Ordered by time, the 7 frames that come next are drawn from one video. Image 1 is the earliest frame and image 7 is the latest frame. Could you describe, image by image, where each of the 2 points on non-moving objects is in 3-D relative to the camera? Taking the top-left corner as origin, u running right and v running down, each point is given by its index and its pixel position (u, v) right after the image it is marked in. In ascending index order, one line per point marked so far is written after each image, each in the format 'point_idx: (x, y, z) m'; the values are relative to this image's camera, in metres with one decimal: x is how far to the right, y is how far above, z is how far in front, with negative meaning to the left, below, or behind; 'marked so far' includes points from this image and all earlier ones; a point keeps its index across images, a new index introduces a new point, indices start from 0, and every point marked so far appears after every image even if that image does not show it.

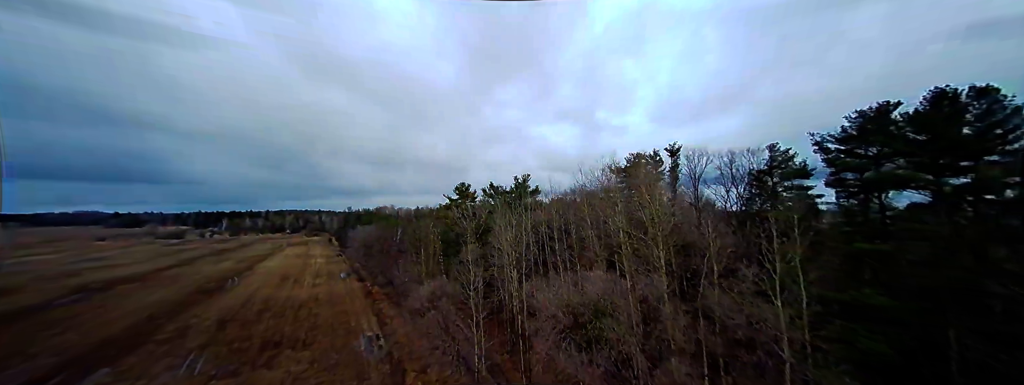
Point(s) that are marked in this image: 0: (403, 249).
0: (-6.9, -3.9, +19.0) m
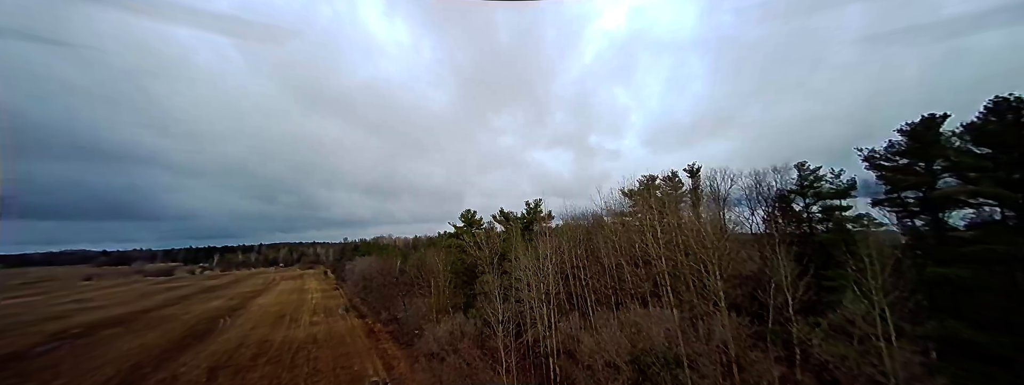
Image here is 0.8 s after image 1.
0: (-6.3, -5.9, +18.1) m
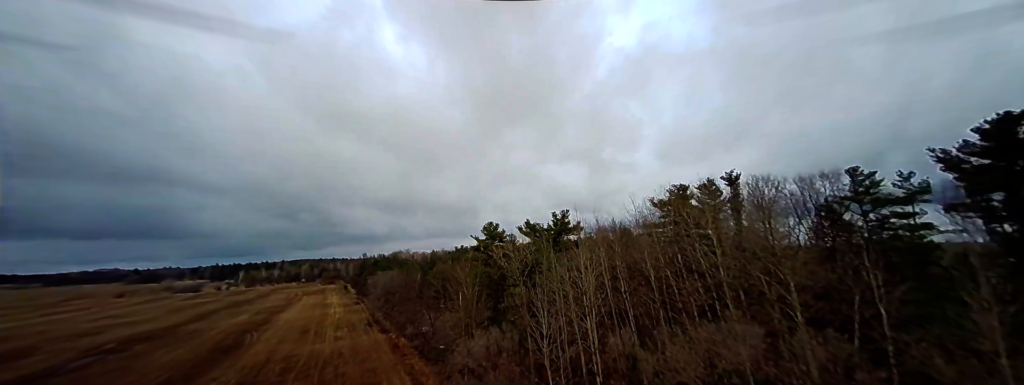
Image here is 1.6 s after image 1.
0: (-4.8, -6.8, +17.8) m
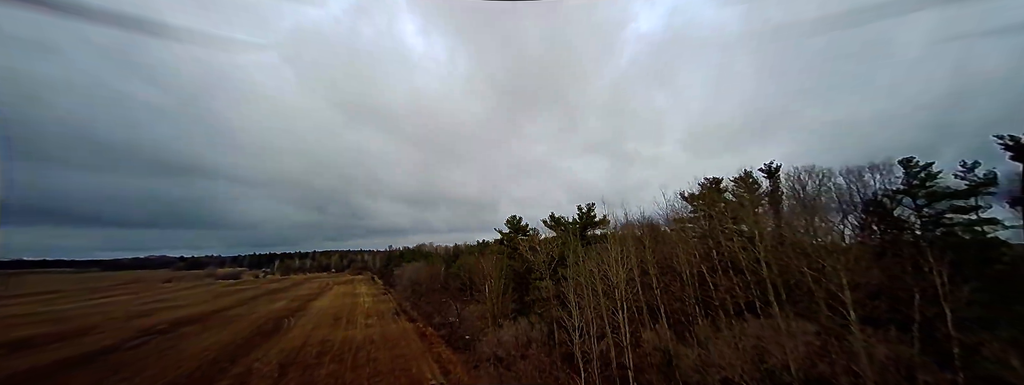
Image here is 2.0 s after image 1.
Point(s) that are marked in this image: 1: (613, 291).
0: (-3.3, -6.4, +18.1) m
1: (+3.5, -3.1, +8.9) m
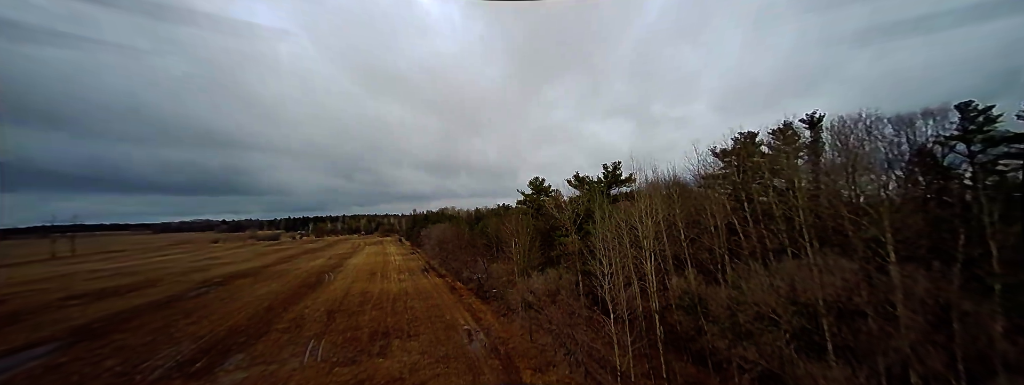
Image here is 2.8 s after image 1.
0: (-1.8, -3.8, +18.9) m
1: (+4.4, -1.6, +8.9) m
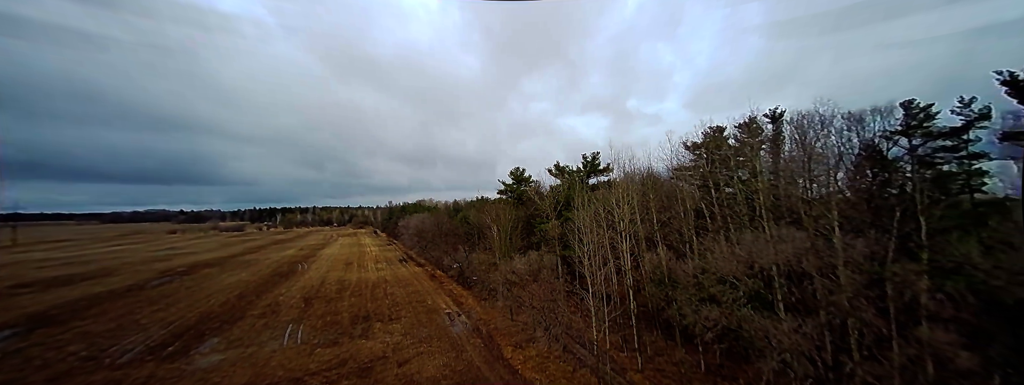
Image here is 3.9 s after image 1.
0: (-3.2, -3.1, +19.0) m
1: (+3.8, -1.2, +9.5) m
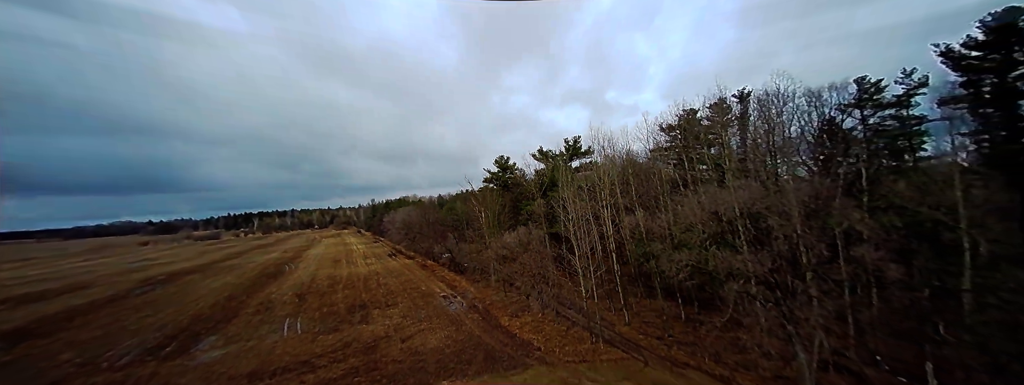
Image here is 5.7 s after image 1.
0: (-4.1, -2.5, +19.2) m
1: (+3.4, -0.3, +10.2) m
